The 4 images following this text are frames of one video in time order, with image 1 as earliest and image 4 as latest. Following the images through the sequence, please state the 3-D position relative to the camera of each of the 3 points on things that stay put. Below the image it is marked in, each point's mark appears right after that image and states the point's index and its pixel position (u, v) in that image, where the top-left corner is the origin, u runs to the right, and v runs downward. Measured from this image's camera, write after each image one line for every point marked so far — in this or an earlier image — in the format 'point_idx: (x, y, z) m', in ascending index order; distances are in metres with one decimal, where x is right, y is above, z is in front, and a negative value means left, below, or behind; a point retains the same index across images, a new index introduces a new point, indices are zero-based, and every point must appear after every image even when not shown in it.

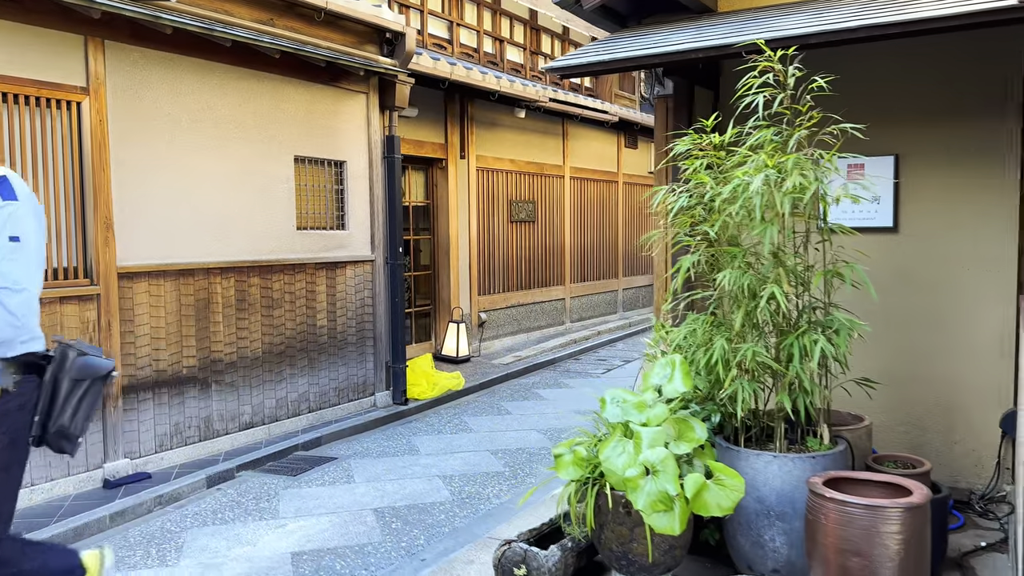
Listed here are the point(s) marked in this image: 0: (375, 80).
0: (-1.2, +1.8, +7.3) m
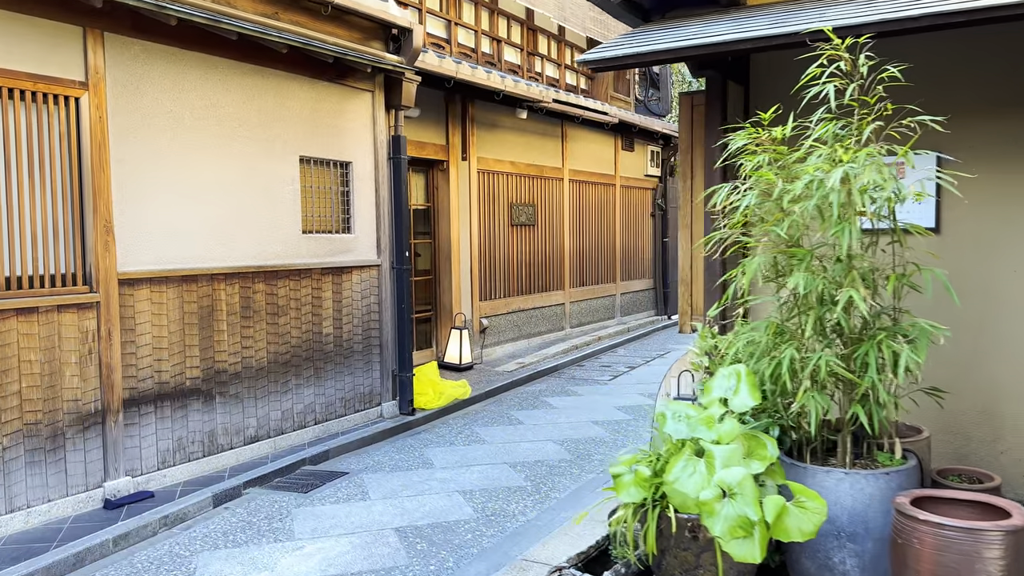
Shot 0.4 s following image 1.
0: (-1.1, +1.7, +7.1) m
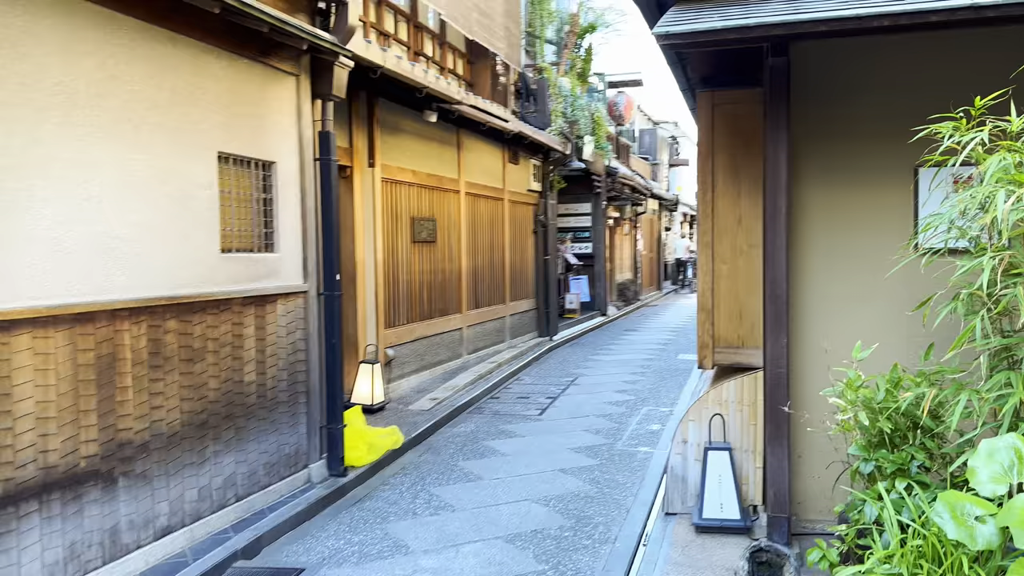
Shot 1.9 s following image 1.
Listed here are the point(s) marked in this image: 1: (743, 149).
0: (-1.4, +1.5, +5.7) m
1: (+1.3, +0.8, +4.9) m
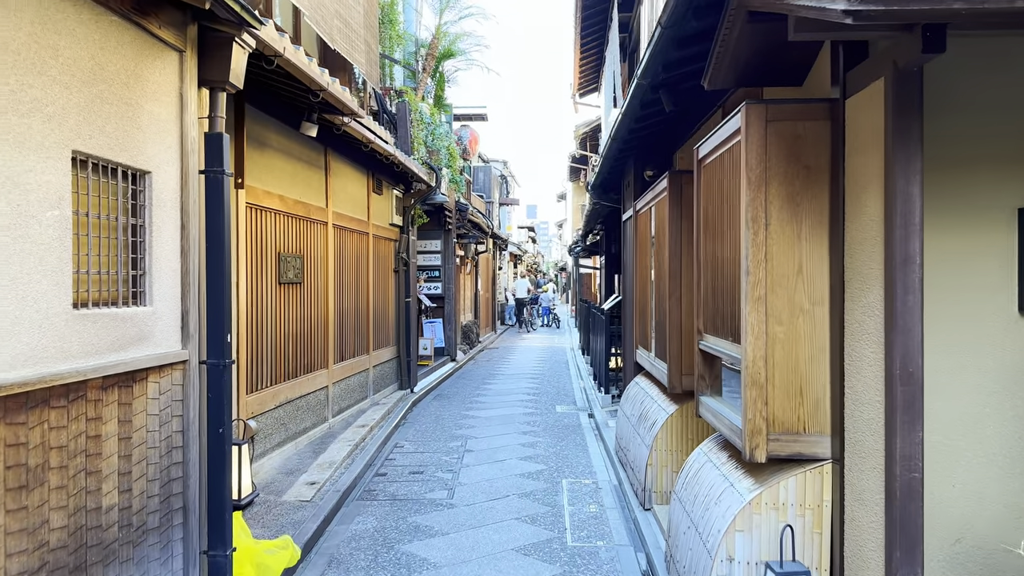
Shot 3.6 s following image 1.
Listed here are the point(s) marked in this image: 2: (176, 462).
0: (-1.5, +1.2, +4.0) m
1: (+1.3, +0.5, +3.9) m
2: (-1.5, -0.8, +4.0) m
